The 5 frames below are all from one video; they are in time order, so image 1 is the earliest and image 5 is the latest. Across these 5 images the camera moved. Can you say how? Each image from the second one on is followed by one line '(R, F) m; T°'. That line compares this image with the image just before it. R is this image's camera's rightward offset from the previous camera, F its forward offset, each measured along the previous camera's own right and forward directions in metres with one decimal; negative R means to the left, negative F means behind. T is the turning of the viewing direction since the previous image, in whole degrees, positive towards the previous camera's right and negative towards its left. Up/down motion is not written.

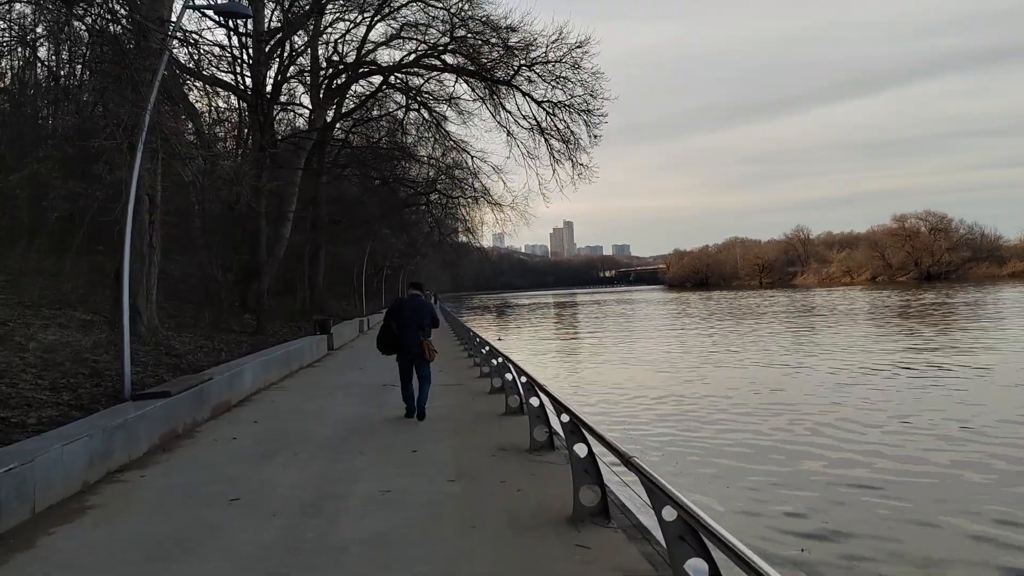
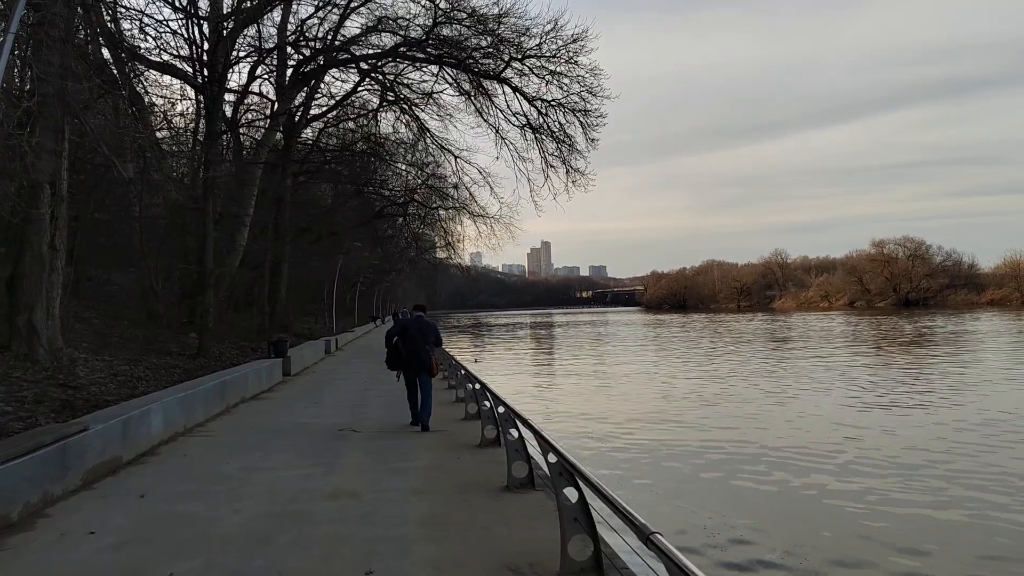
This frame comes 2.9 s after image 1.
(-0.2, +2.3) m; +2°
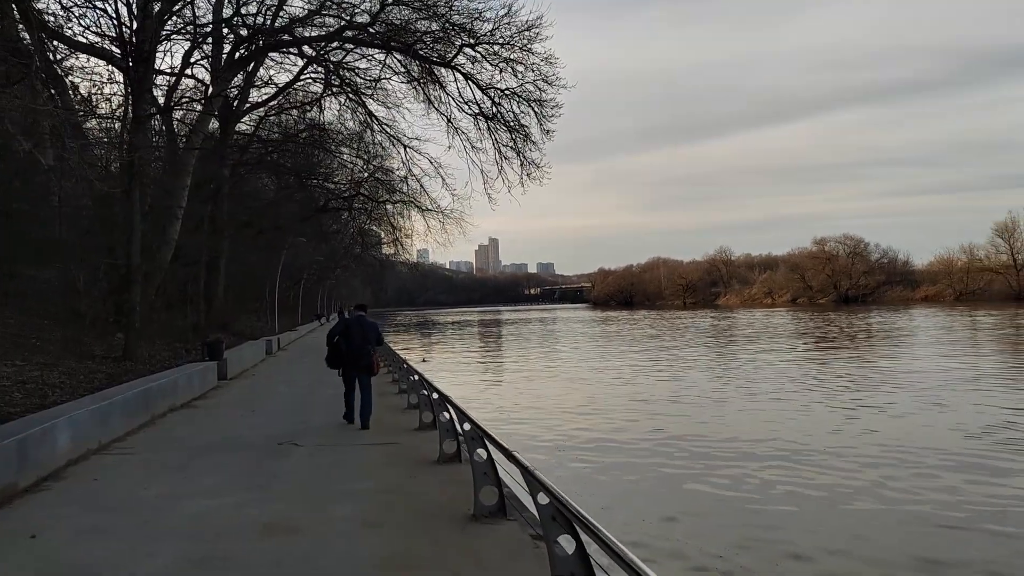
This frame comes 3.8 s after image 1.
(-0.1, +0.8) m; +4°
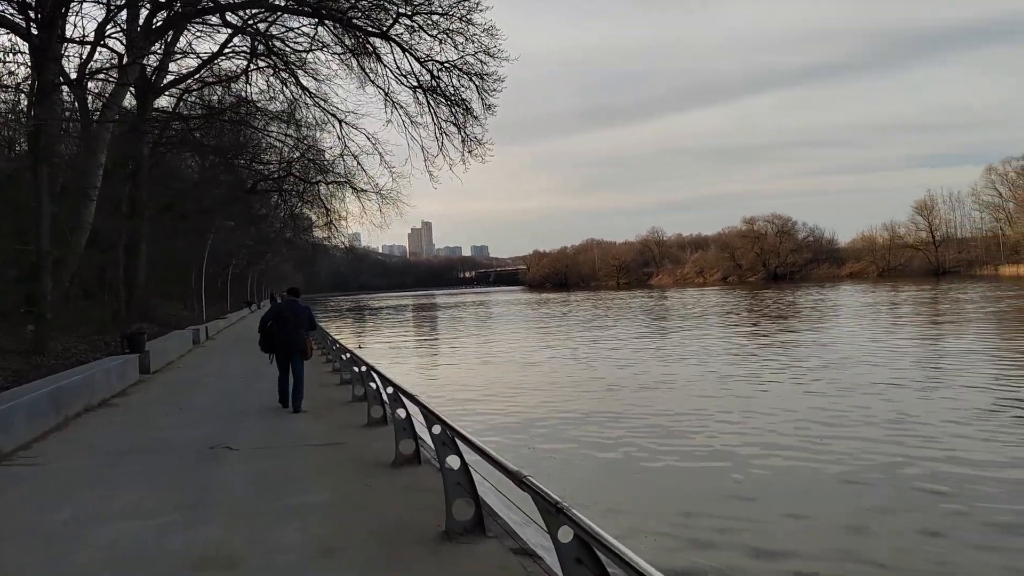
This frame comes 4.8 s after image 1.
(-0.2, +0.7) m; +5°
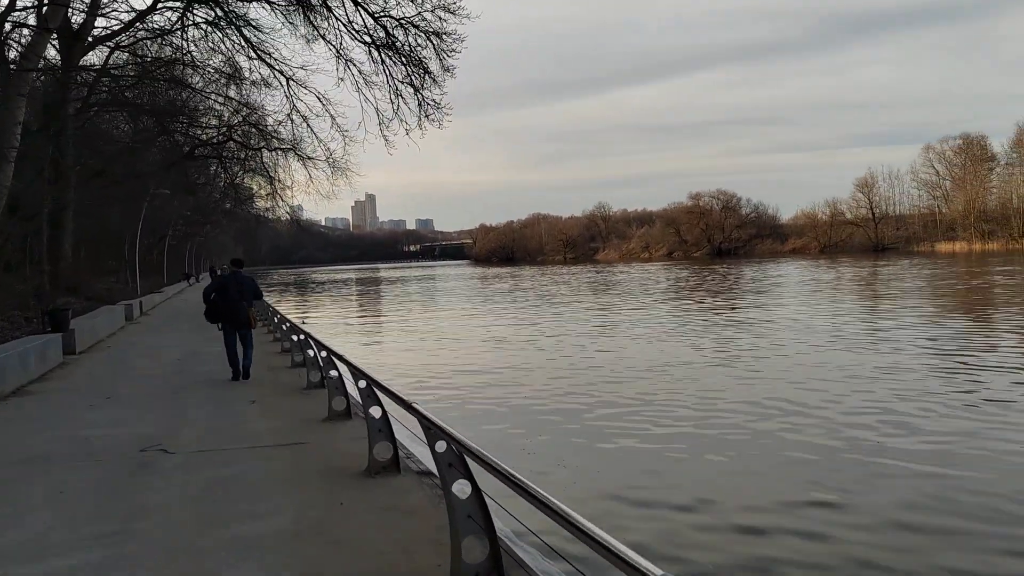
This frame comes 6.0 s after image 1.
(-0.3, +0.9) m; +4°
